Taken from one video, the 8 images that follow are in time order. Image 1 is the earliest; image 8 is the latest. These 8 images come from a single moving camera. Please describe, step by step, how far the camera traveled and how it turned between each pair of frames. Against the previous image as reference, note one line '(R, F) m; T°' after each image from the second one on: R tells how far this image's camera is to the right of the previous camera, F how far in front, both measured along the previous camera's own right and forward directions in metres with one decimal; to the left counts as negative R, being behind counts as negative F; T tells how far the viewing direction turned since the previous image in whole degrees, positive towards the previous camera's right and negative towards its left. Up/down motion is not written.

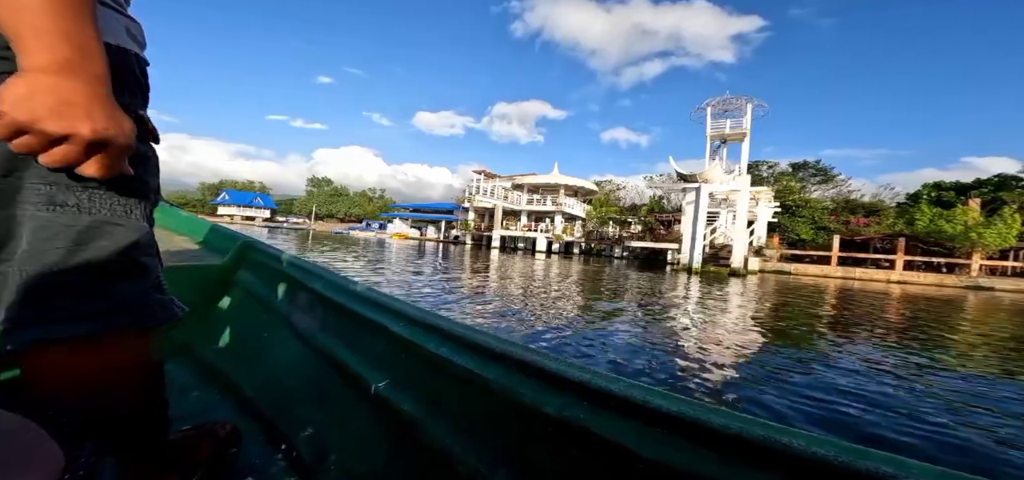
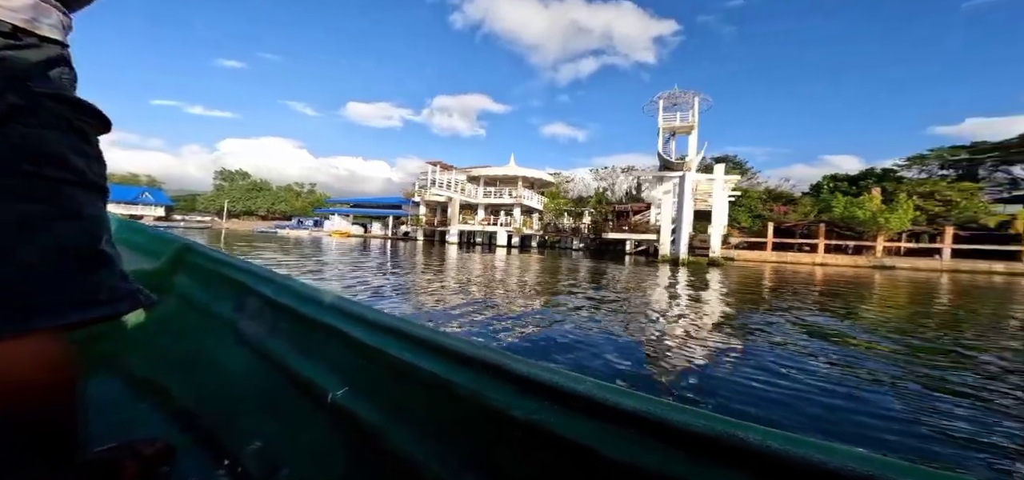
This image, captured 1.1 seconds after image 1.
(-0.2, +0.2) m; +8°
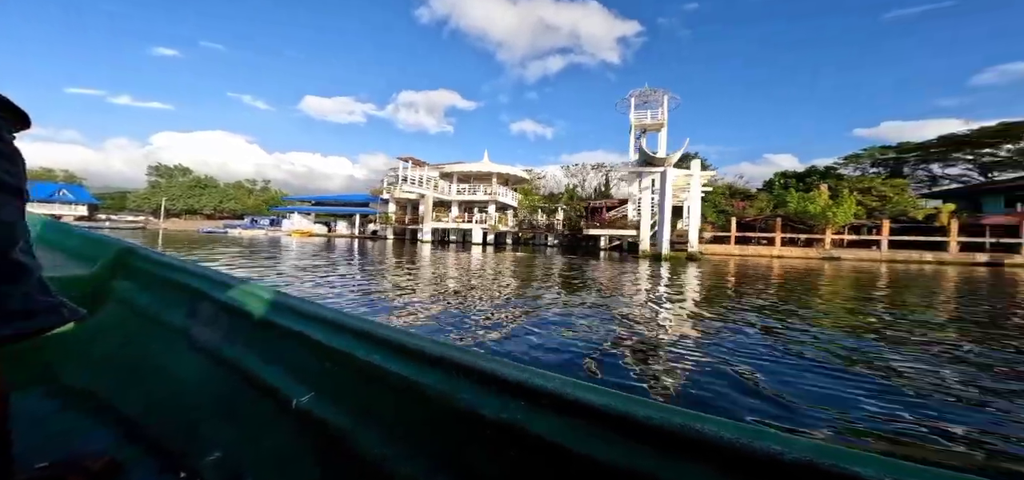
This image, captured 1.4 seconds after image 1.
(-0.2, 0.0) m; +5°
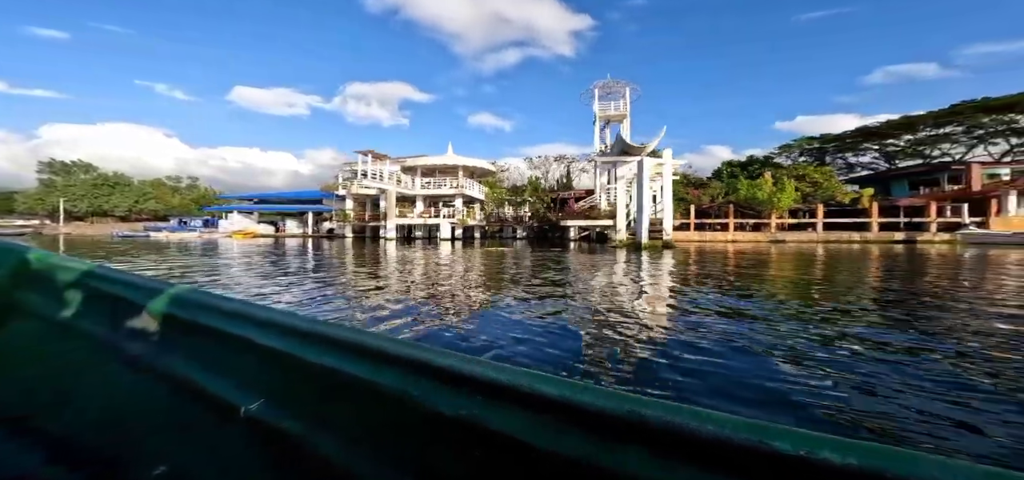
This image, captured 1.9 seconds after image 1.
(-0.3, +0.1) m; +7°
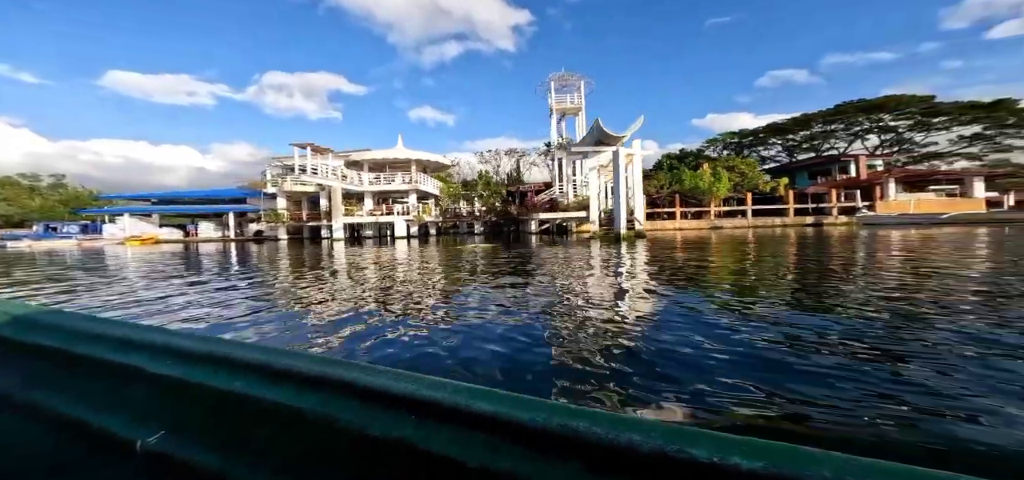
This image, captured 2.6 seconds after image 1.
(-0.6, +0.3) m; +9°
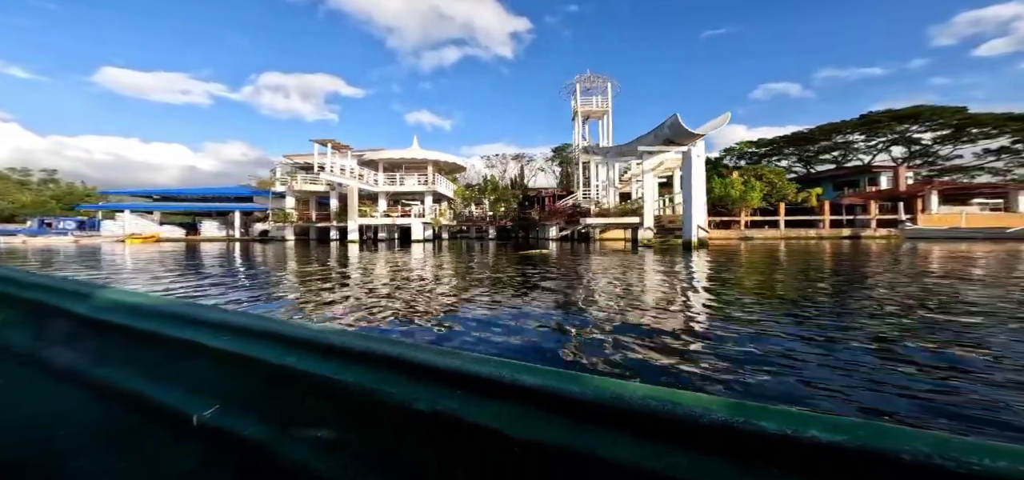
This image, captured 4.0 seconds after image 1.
(-1.1, +0.7) m; 0°
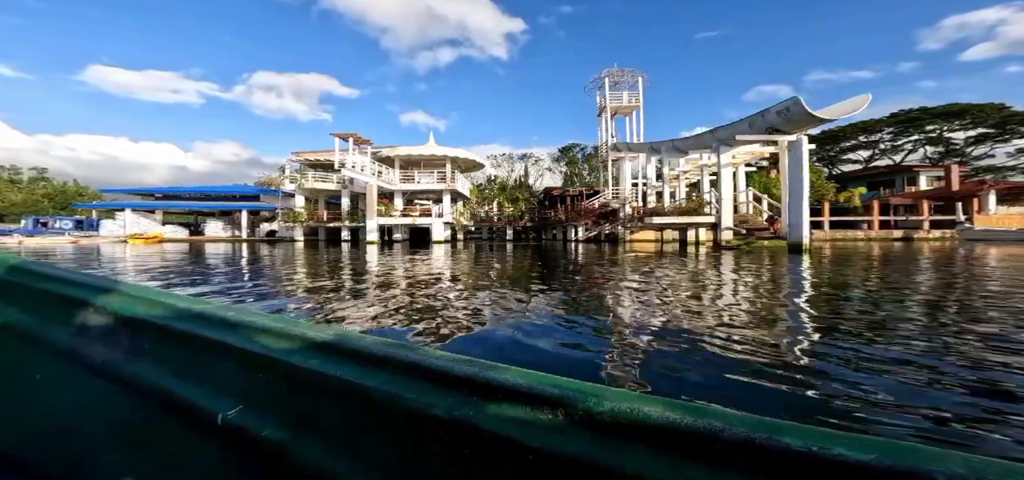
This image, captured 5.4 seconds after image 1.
(-1.2, +0.9) m; 0°
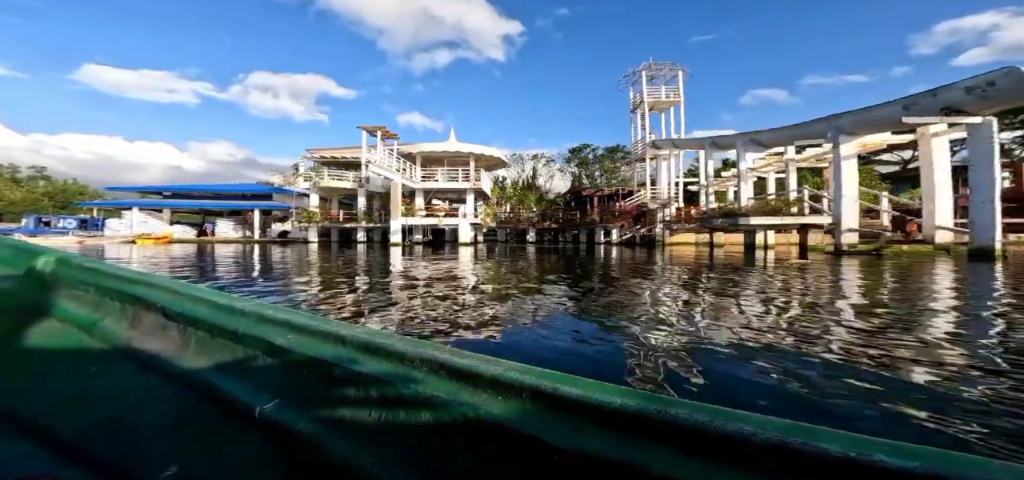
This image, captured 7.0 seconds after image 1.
(-1.5, +1.0) m; 0°
